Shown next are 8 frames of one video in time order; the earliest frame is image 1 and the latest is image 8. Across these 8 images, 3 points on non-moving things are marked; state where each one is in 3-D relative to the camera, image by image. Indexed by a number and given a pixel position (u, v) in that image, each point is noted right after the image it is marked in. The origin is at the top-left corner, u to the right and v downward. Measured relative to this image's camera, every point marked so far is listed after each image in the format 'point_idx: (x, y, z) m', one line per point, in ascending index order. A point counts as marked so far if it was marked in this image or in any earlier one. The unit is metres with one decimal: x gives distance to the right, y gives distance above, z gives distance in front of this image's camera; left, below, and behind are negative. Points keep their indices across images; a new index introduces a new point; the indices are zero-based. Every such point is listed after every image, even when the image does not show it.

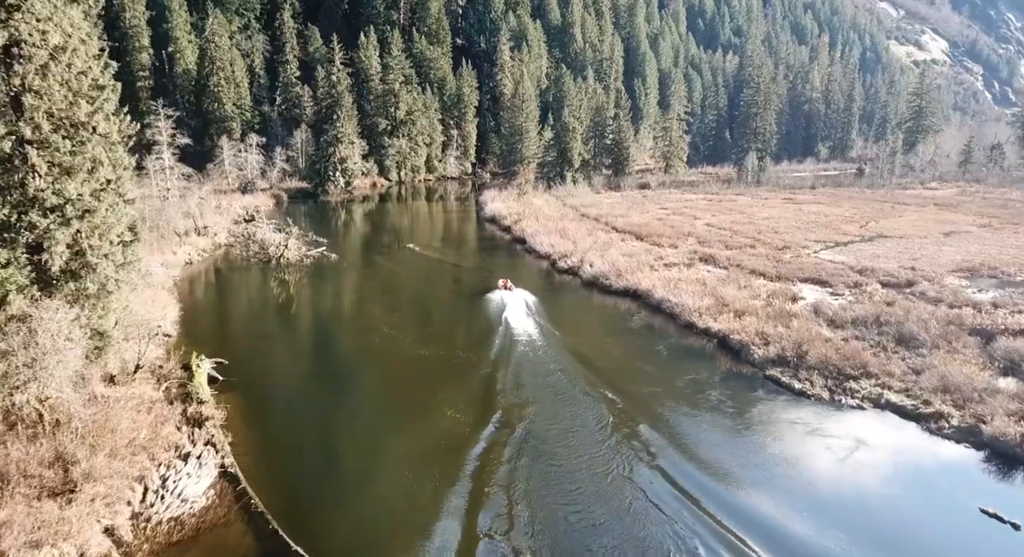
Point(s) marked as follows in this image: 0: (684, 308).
0: (+5.7, -1.0, +19.9) m
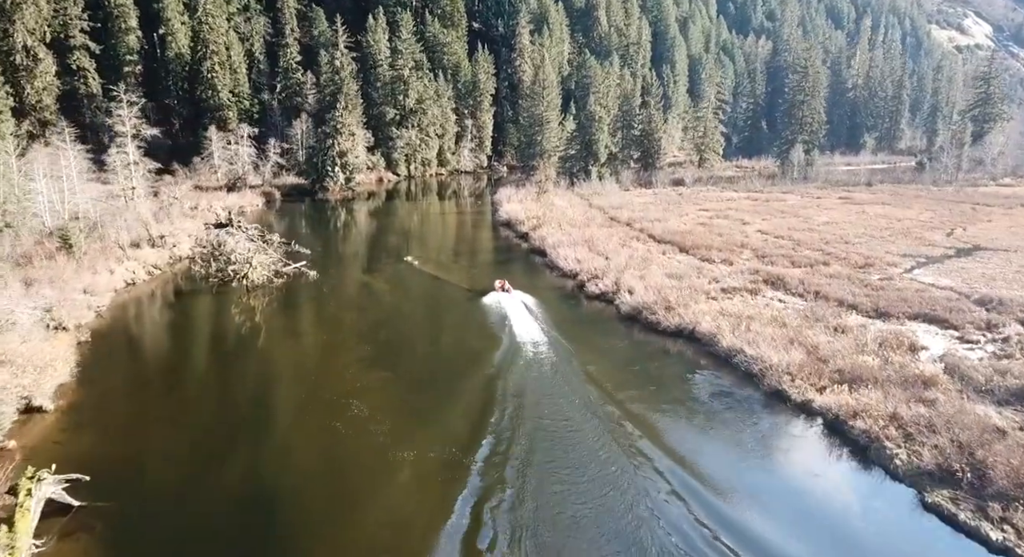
0: (+6.1, -2.1, +14.4) m
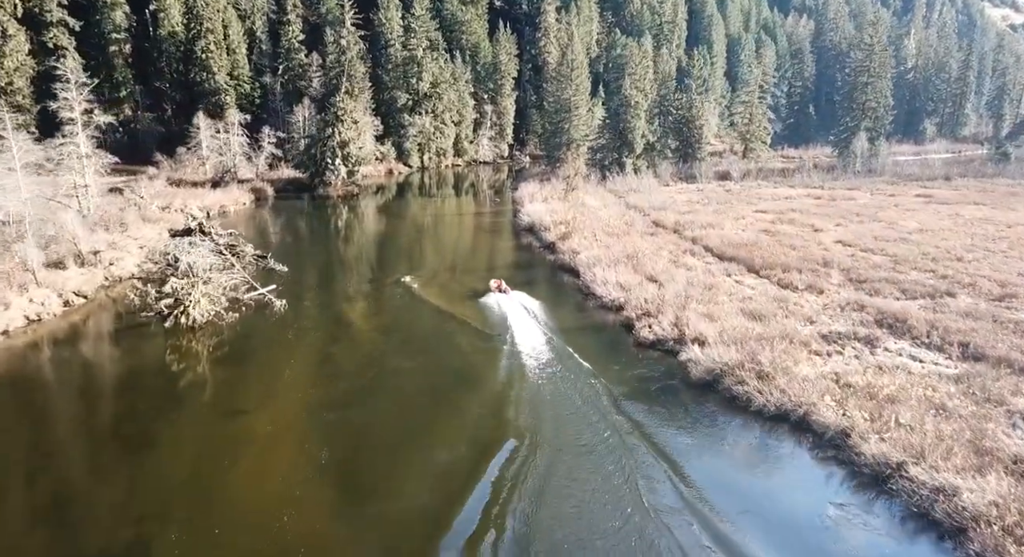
0: (+6.5, -3.3, +8.7) m
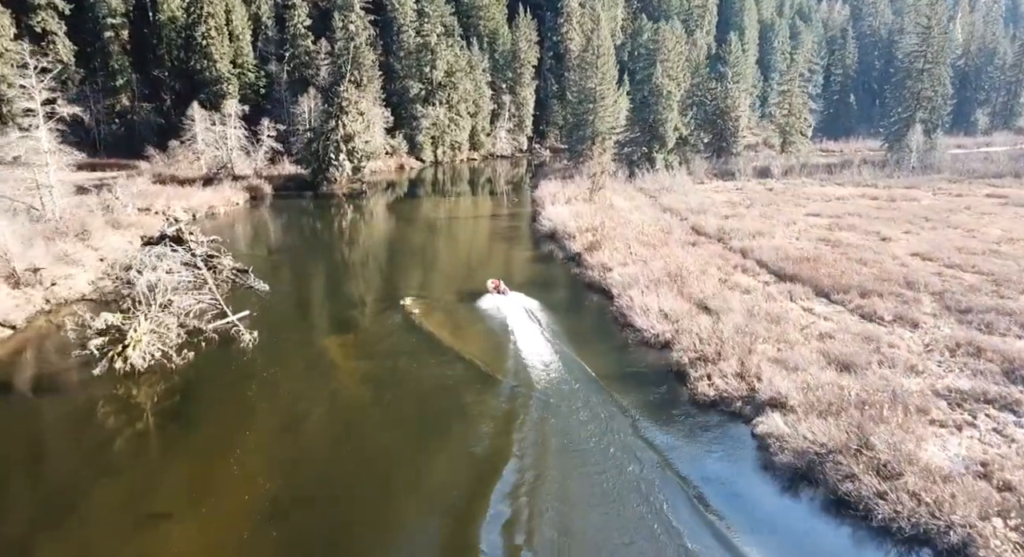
0: (+6.7, -4.3, +5.1) m
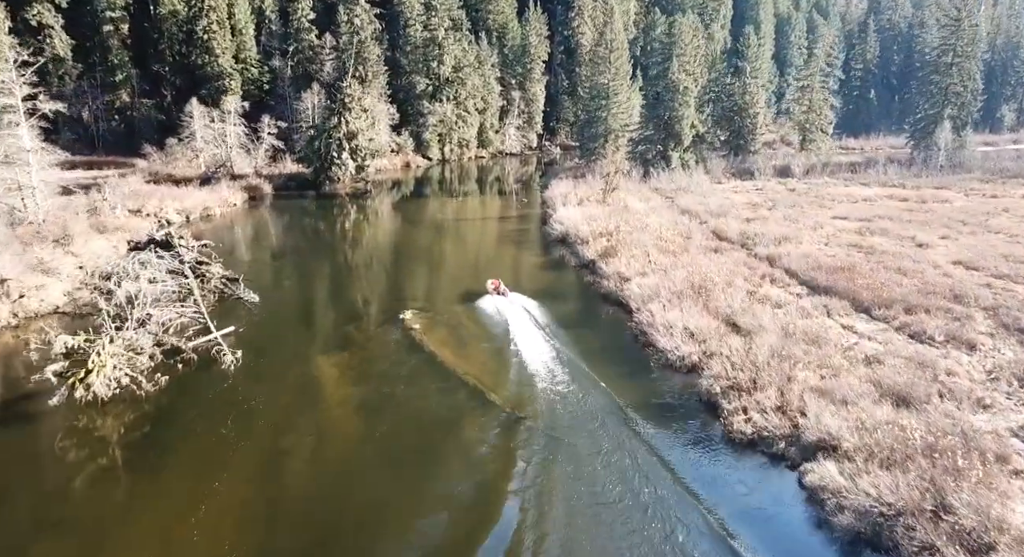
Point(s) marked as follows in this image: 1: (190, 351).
0: (+6.8, -4.7, +3.5) m
1: (-7.5, -1.7, +14.1) m
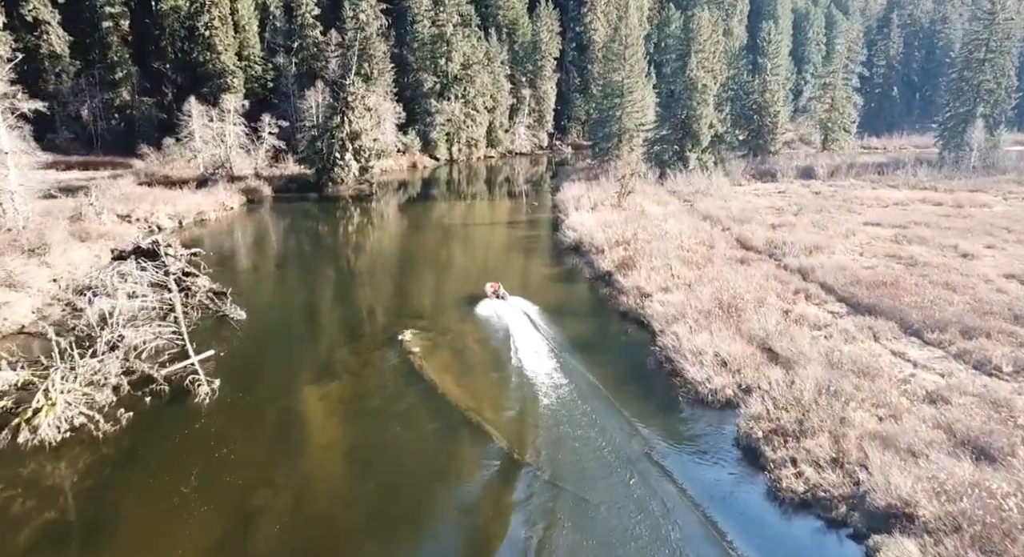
0: (+6.8, -5.2, +1.8) m
1: (-7.3, -2.1, +12.6) m
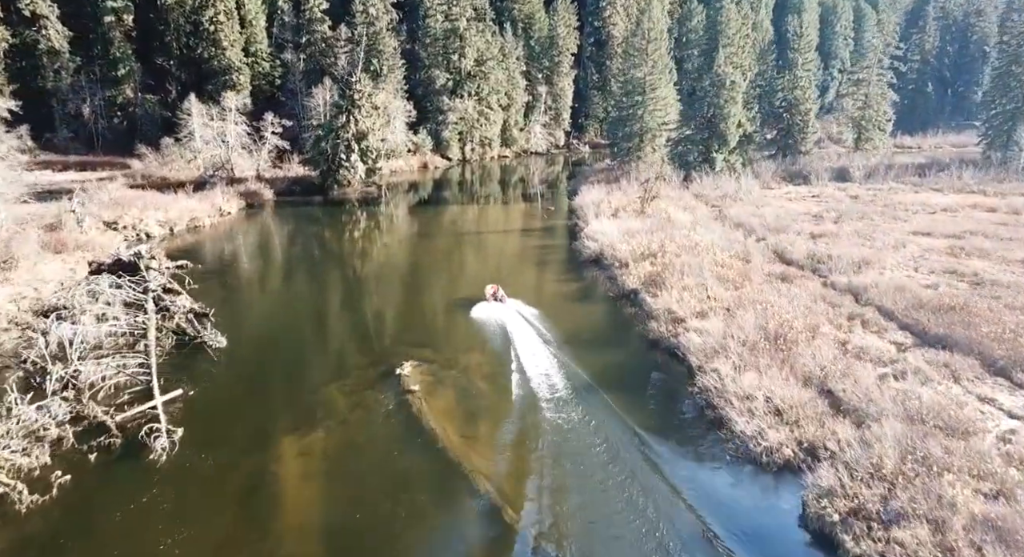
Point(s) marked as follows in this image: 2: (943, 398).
0: (+6.8, -5.9, -0.3) m
1: (-7.1, -2.6, +10.8) m
2: (+8.2, -2.2, +11.5) m
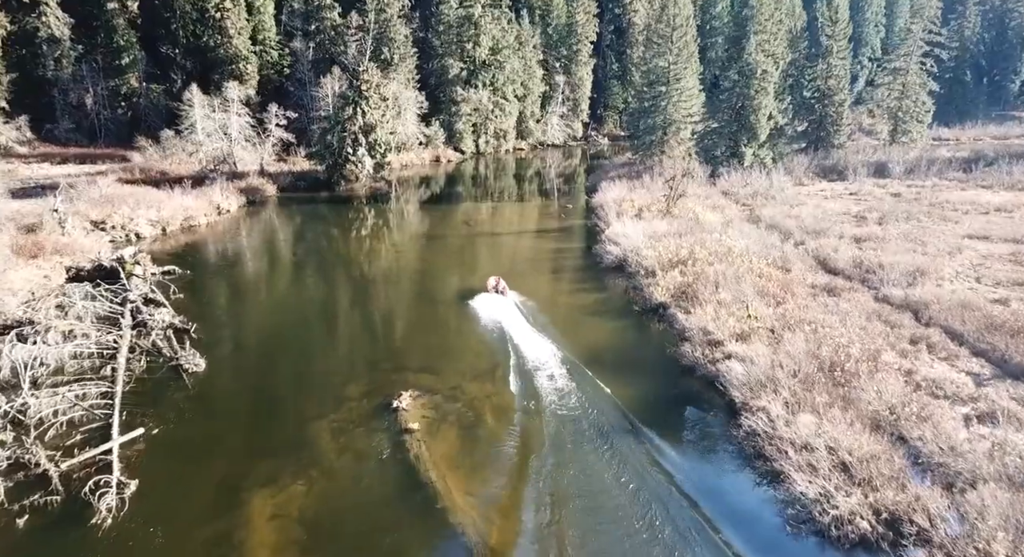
0: (+6.7, -6.5, -2.2) m
1: (-6.9, -3.0, +9.2) m
2: (+8.4, -2.7, +9.5) m
